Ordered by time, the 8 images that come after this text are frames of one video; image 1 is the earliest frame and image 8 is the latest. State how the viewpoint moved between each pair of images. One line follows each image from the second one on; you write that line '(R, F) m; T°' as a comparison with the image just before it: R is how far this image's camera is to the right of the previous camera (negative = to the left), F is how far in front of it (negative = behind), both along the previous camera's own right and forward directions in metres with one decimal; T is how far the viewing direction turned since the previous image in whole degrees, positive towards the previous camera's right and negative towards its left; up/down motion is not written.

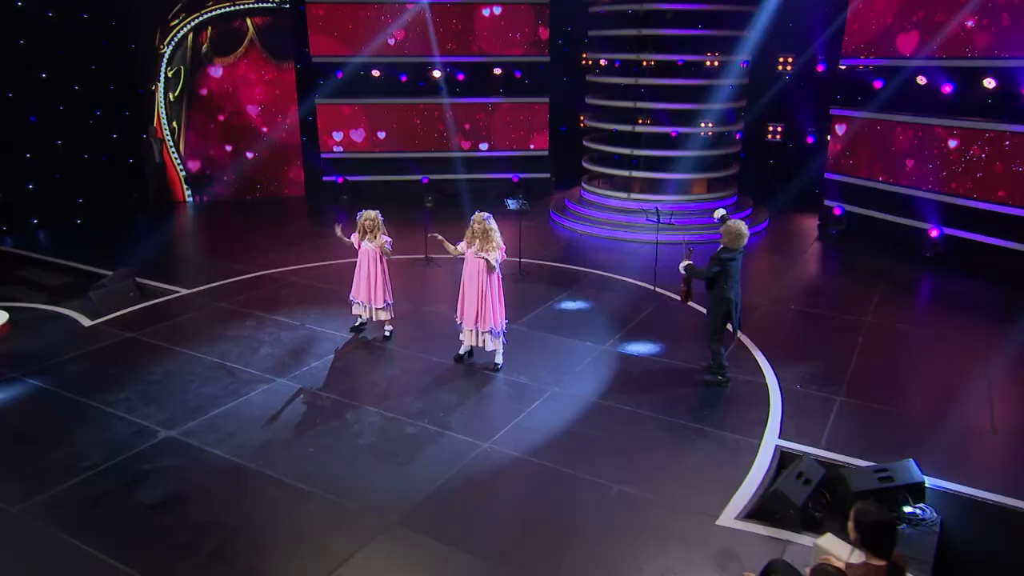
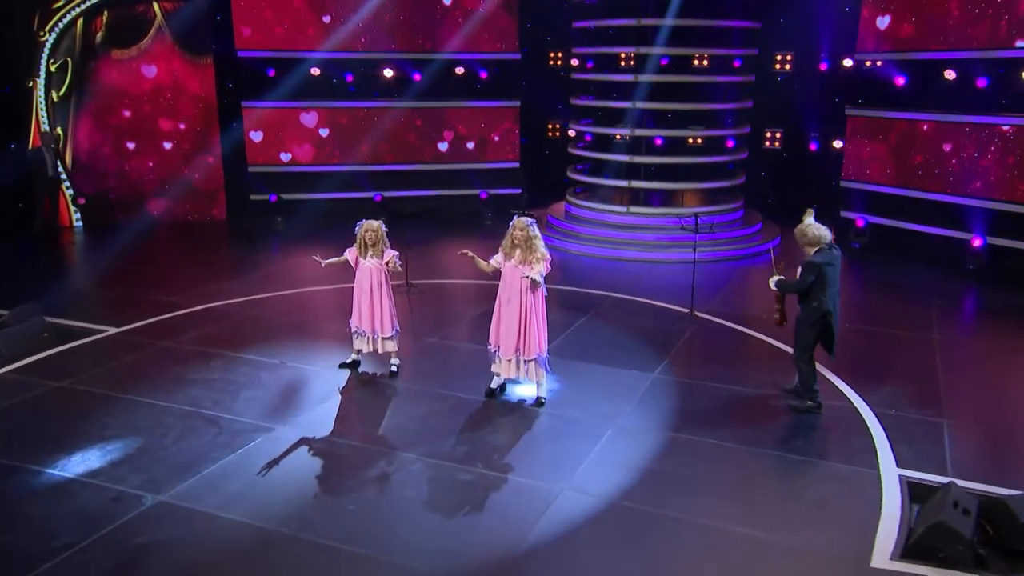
(-1.5, +1.4) m; +9°
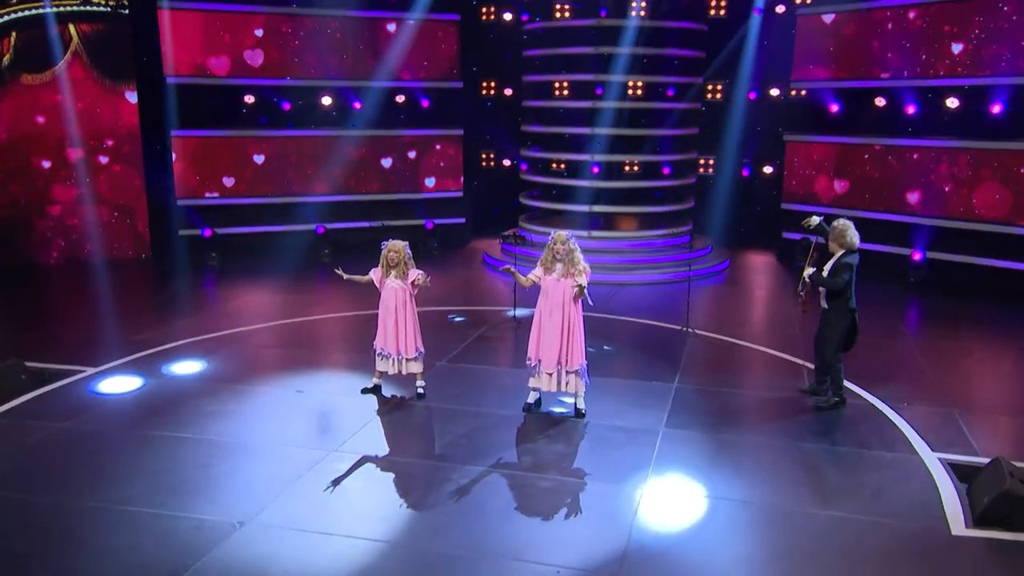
(-1.7, +0.1) m; +11°
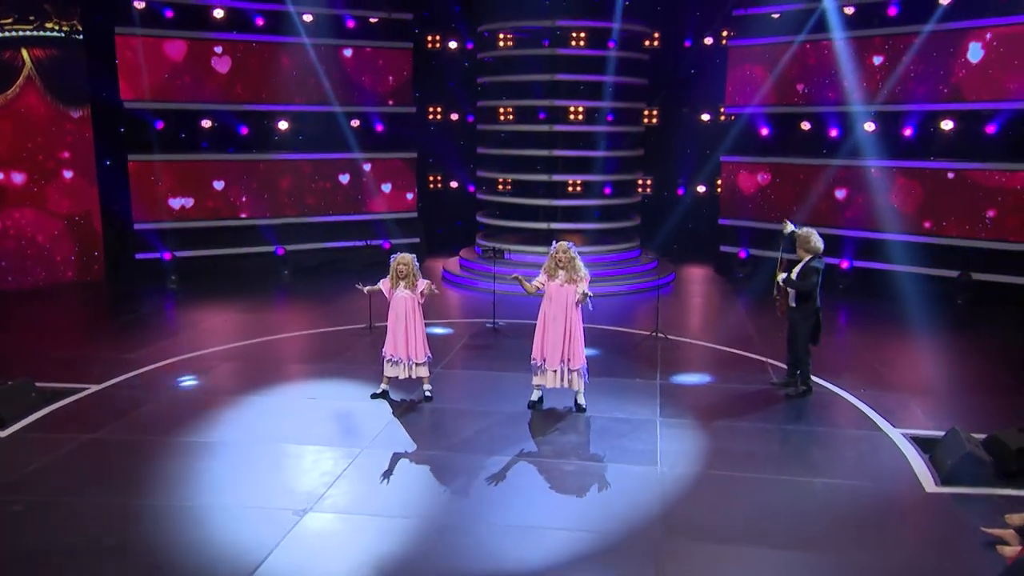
(-1.1, -0.5) m; +7°
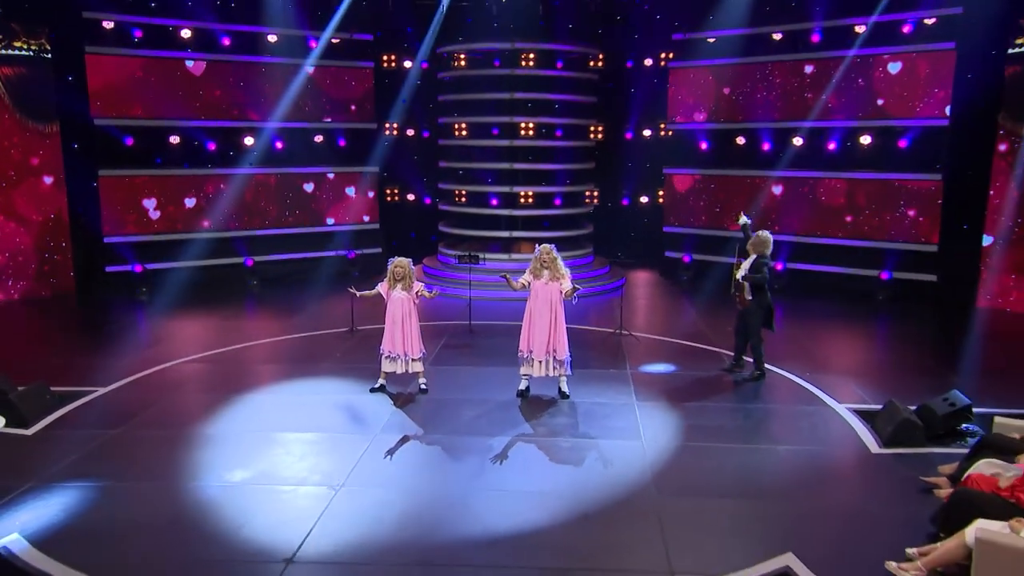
(-0.8, -0.7) m; +6°
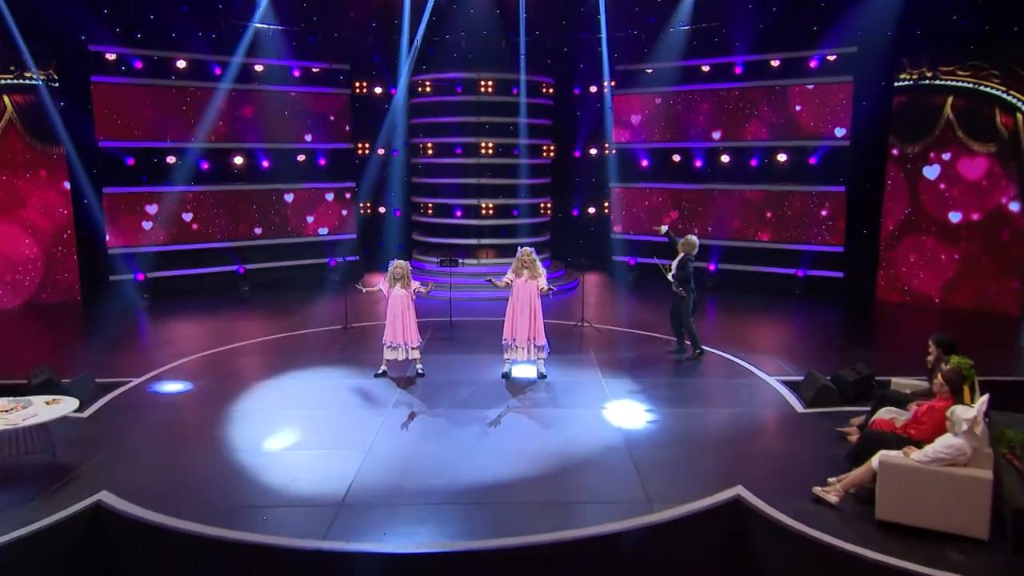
(-0.7, -1.6) m; +5°
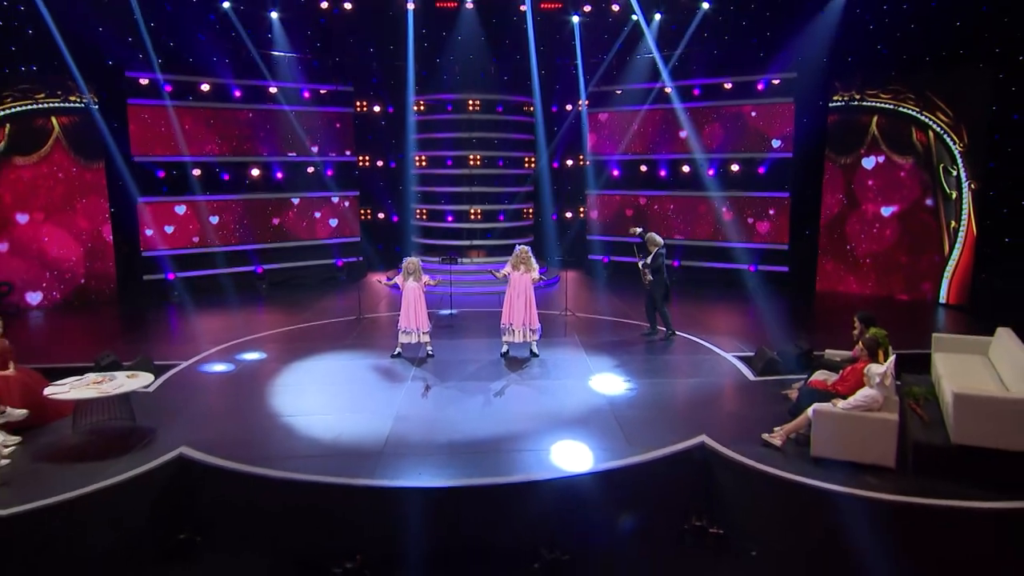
(-0.5, -1.8) m; +2°
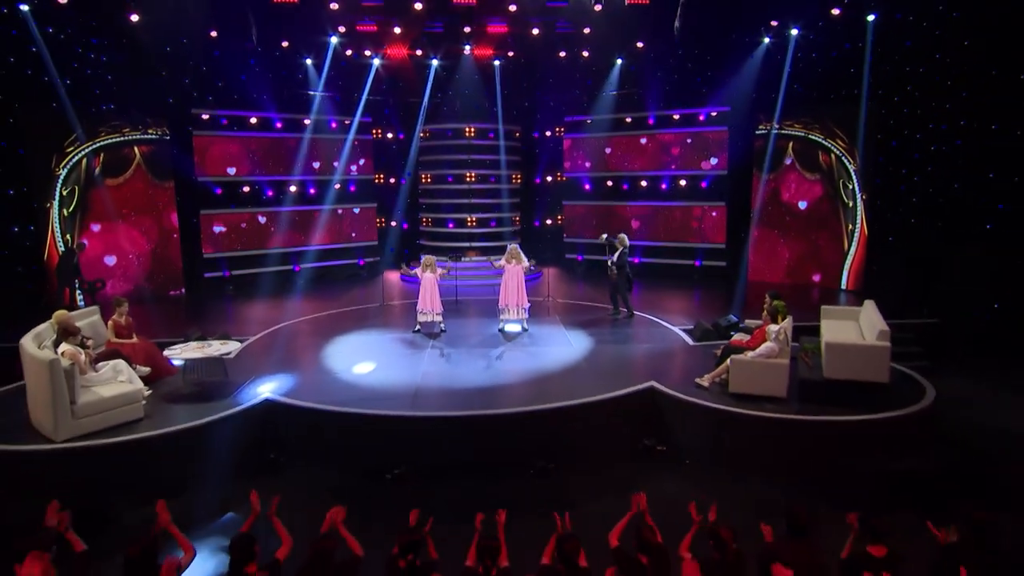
(-0.3, -3.5) m; +1°
